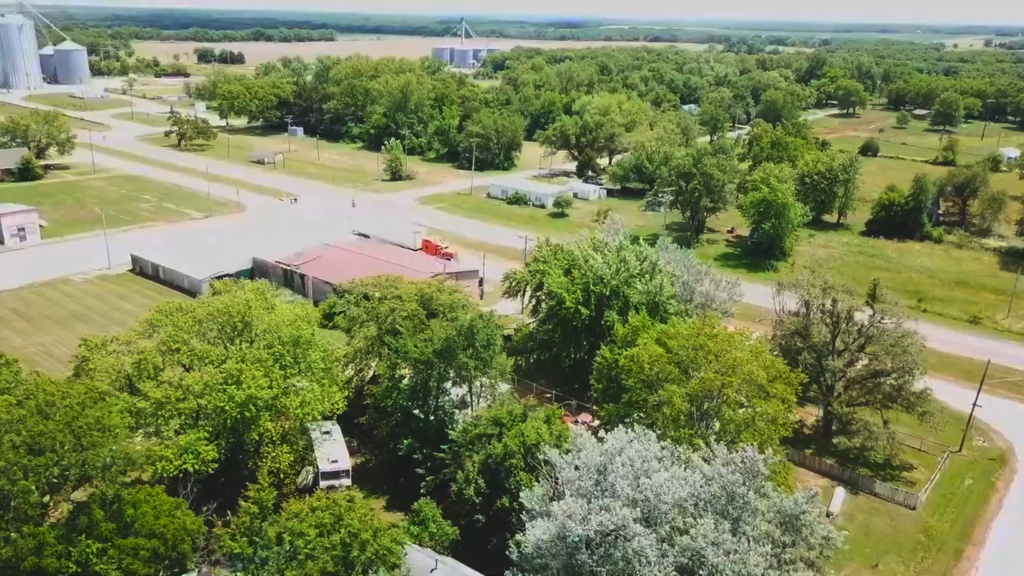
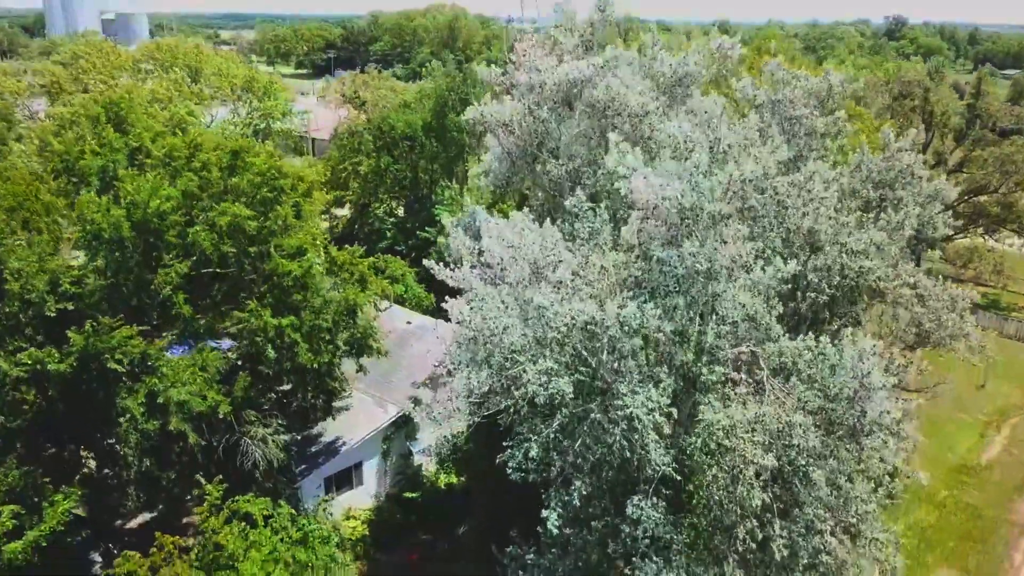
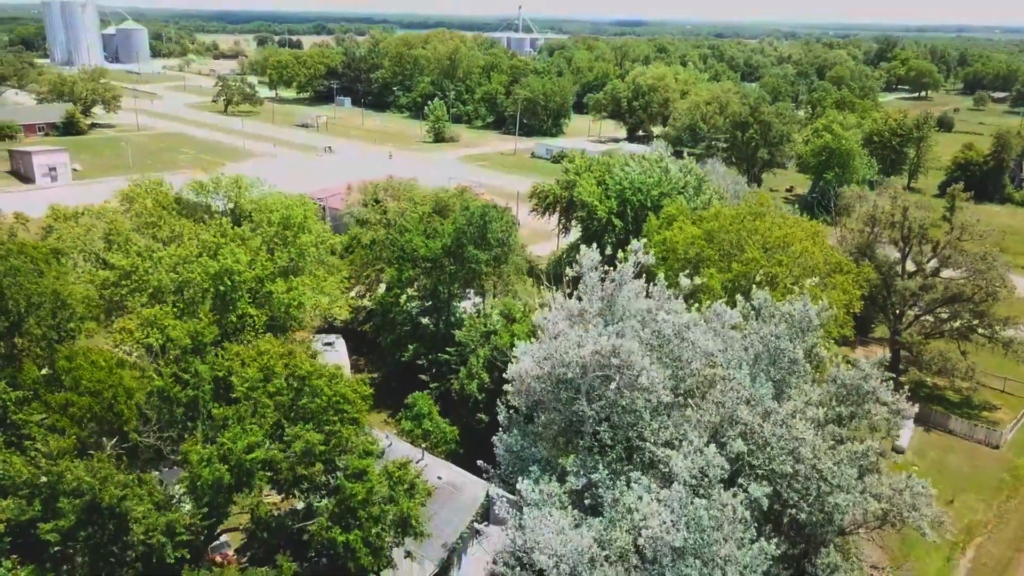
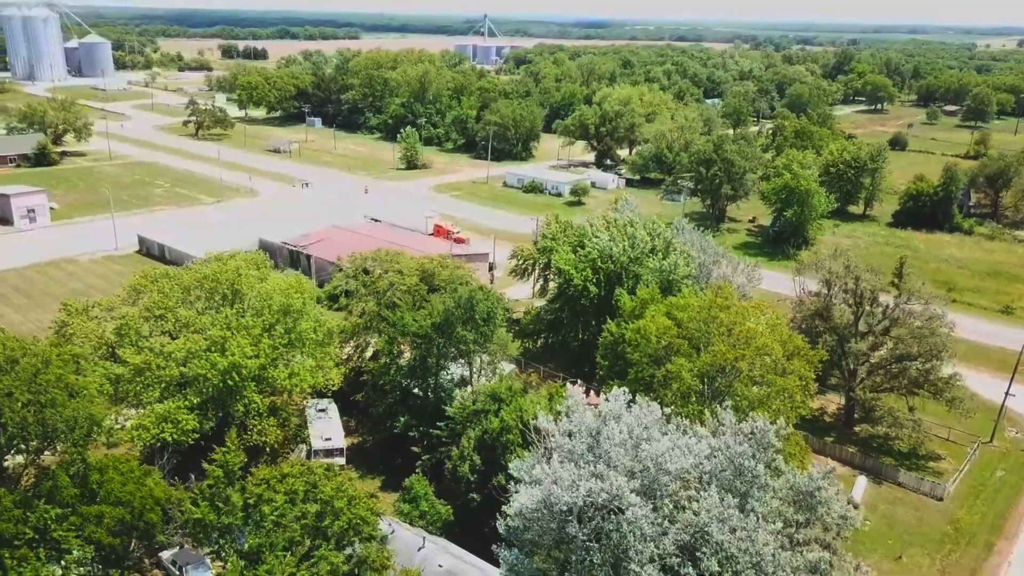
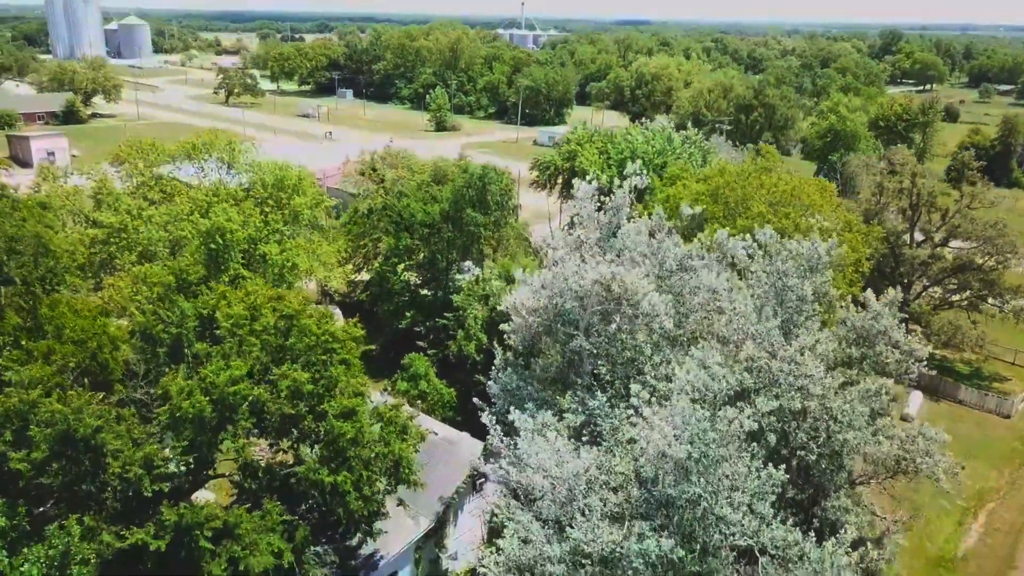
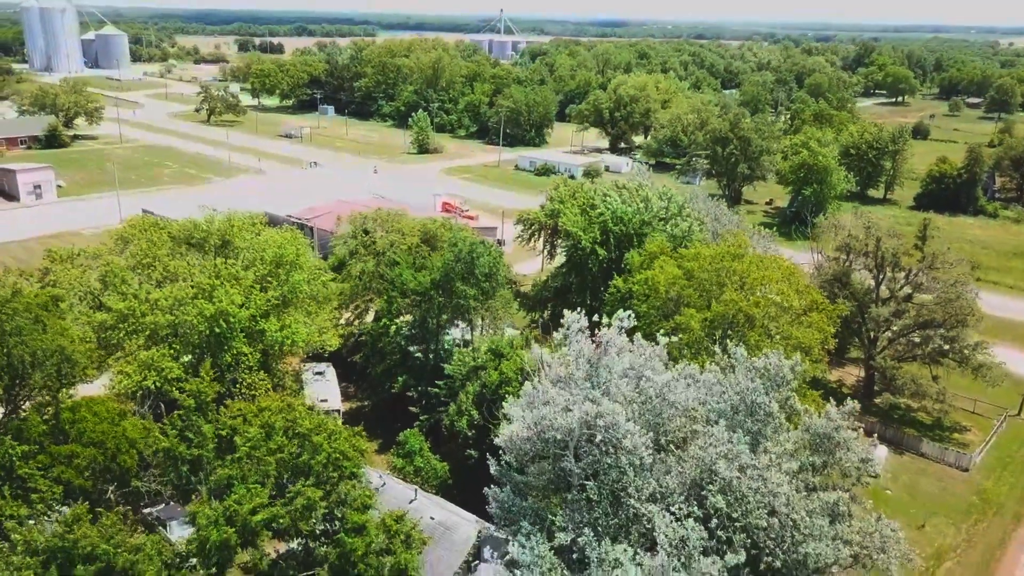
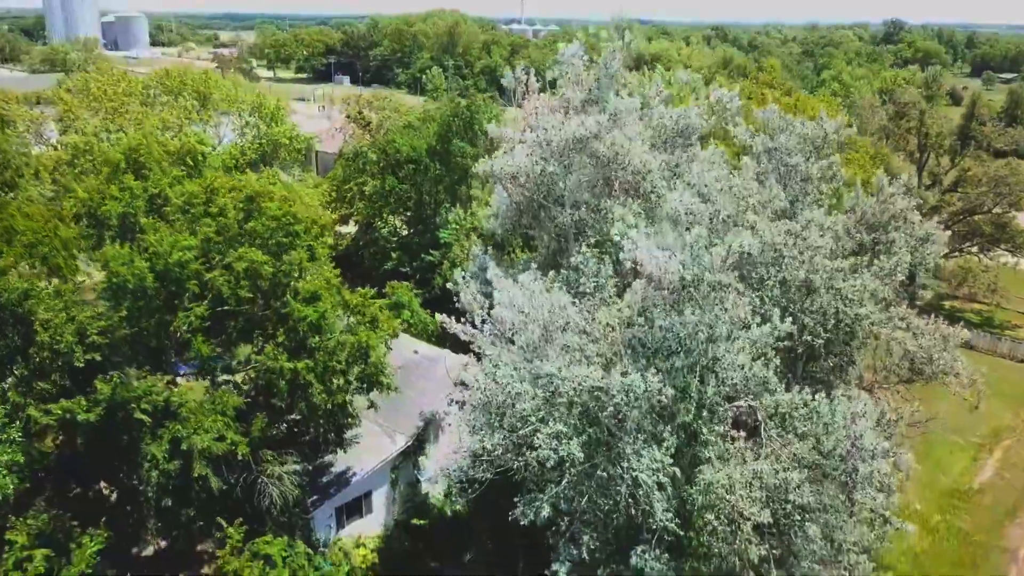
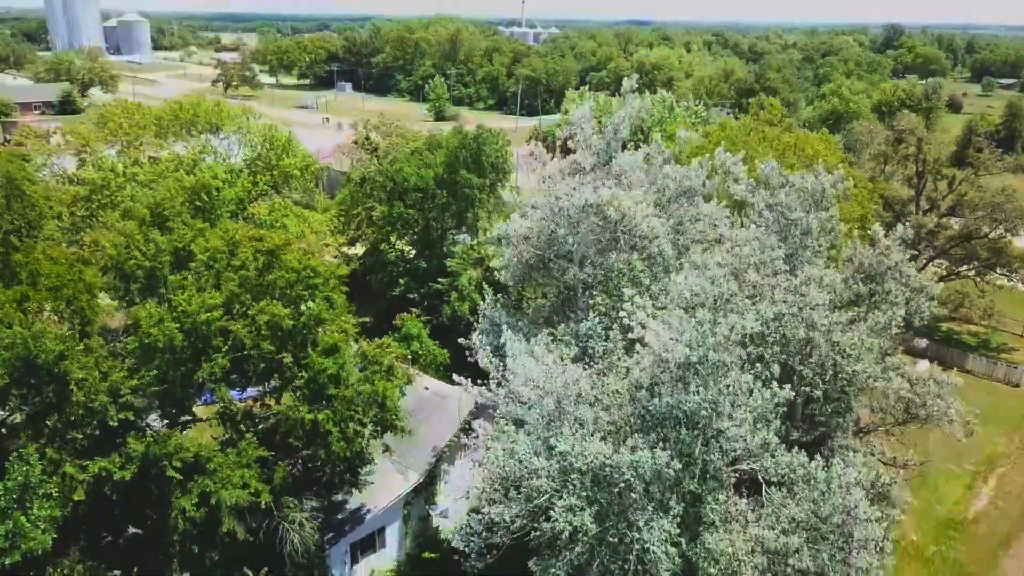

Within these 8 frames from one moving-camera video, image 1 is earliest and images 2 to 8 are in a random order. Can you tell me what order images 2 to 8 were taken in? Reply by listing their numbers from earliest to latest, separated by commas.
4, 6, 3, 5, 8, 7, 2
